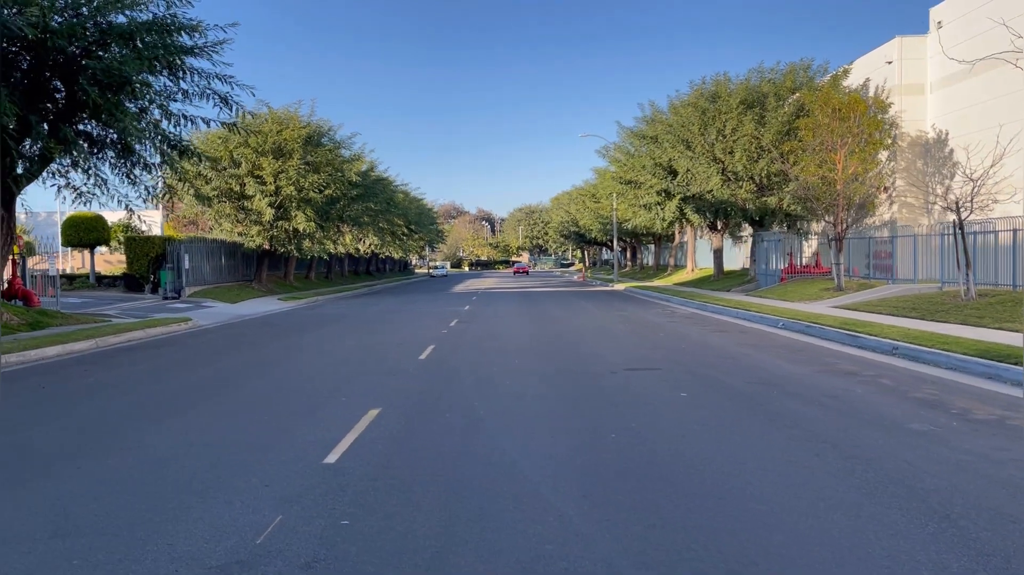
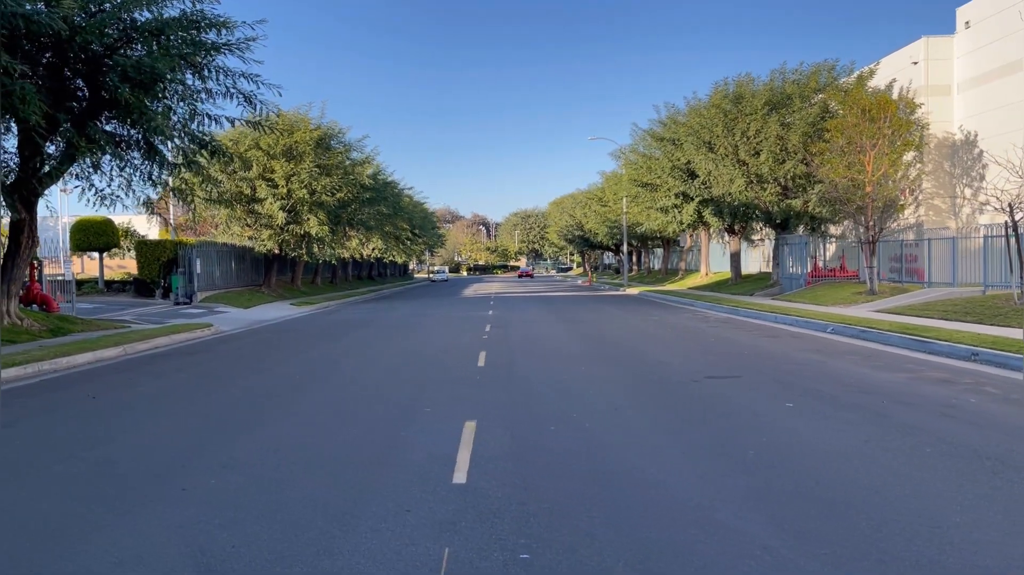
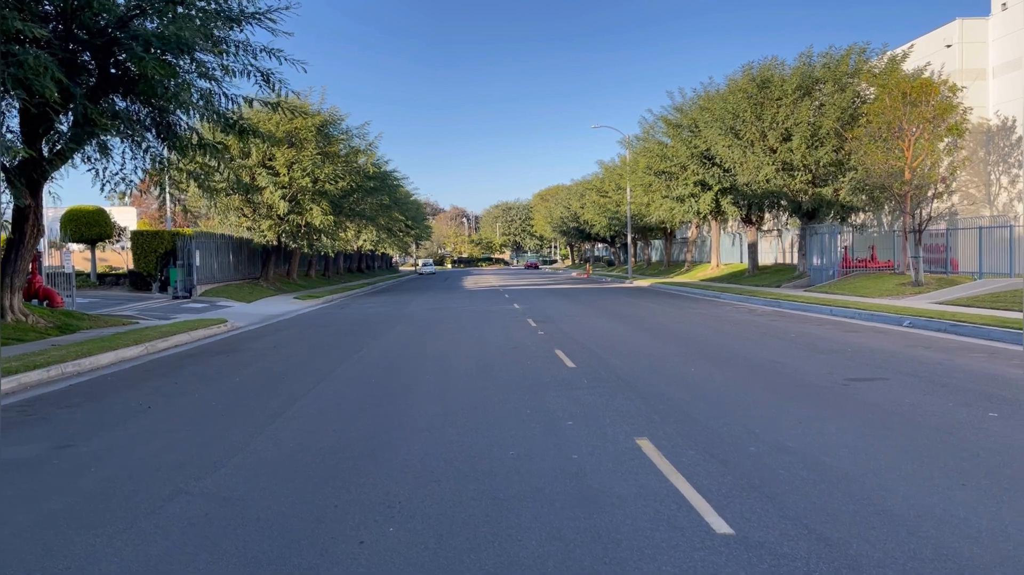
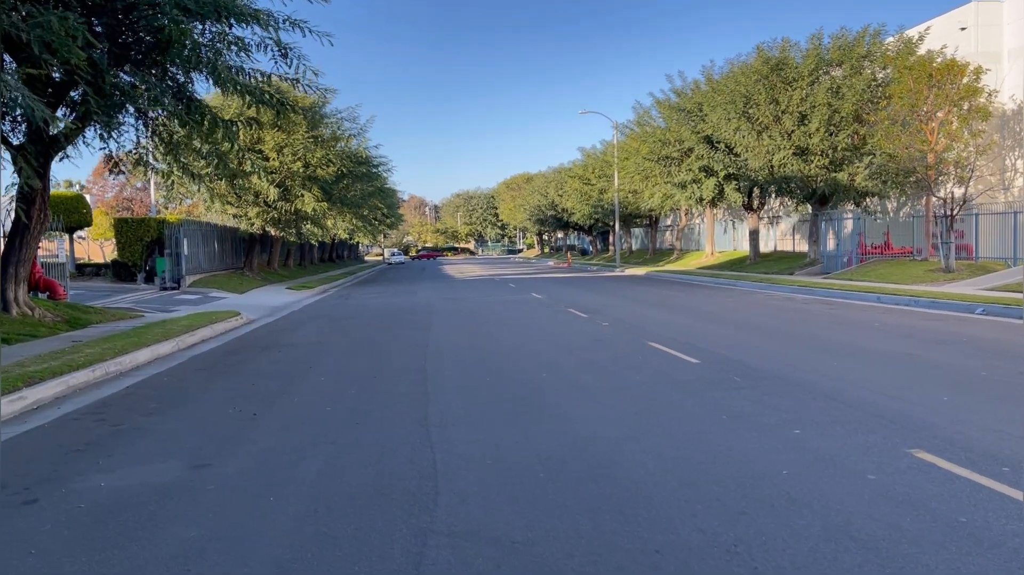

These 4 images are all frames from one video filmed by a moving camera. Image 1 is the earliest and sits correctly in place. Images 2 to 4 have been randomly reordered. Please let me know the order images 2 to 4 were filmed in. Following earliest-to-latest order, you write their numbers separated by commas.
2, 3, 4
